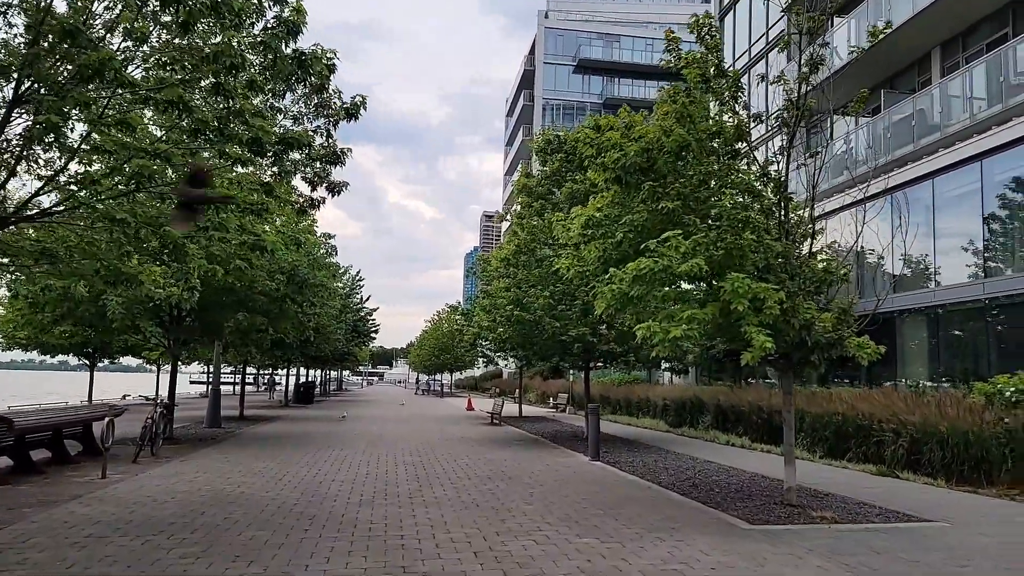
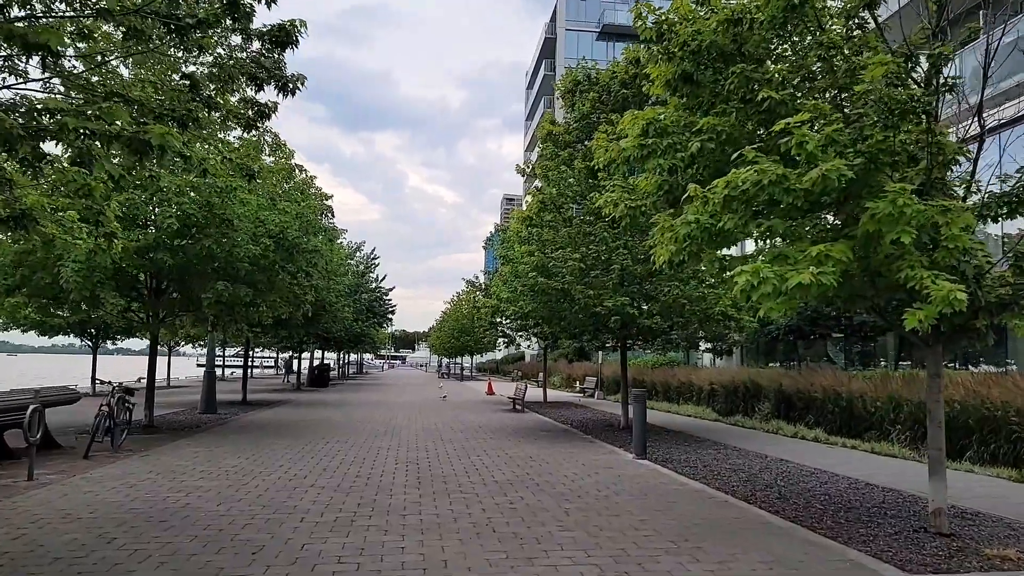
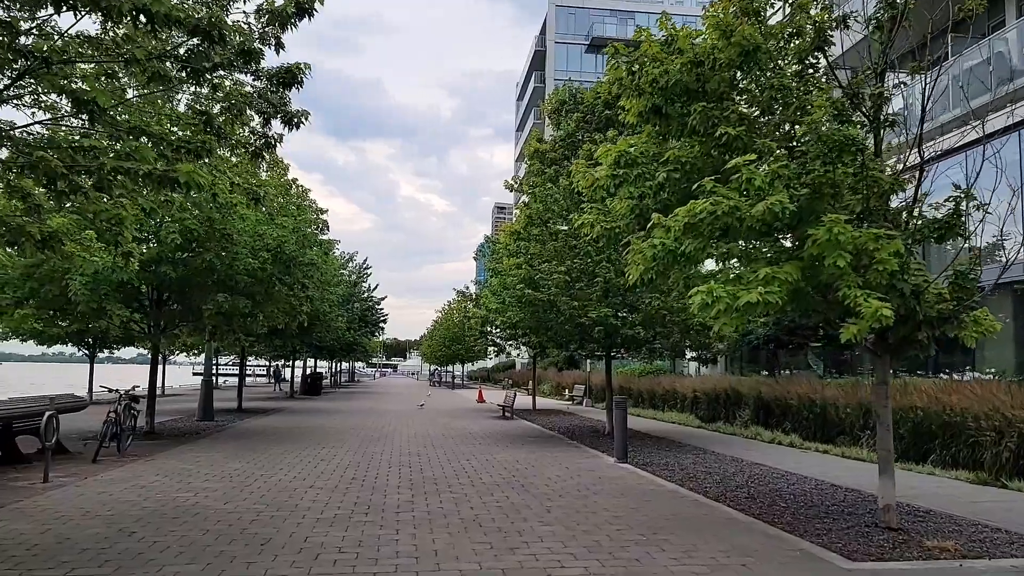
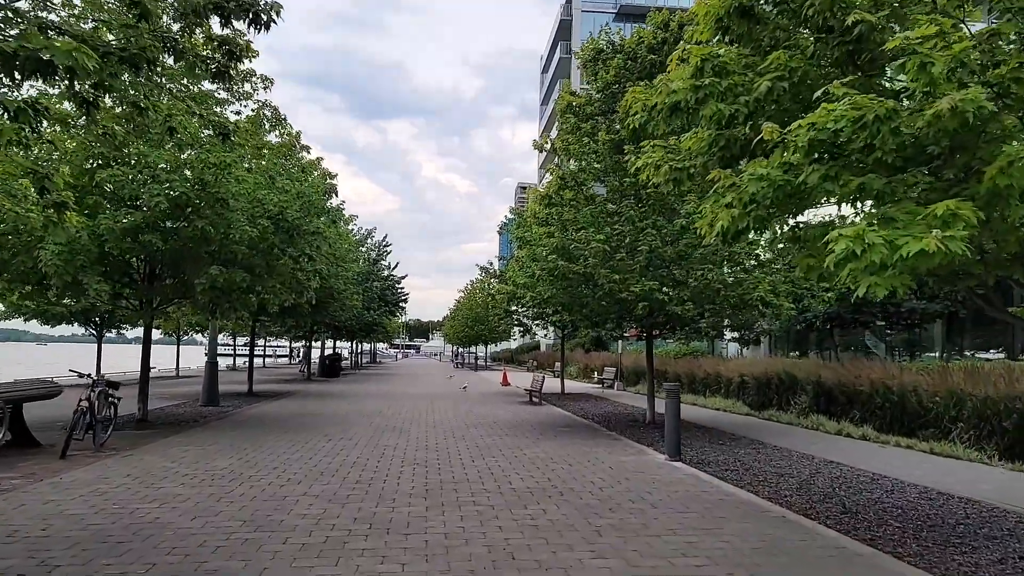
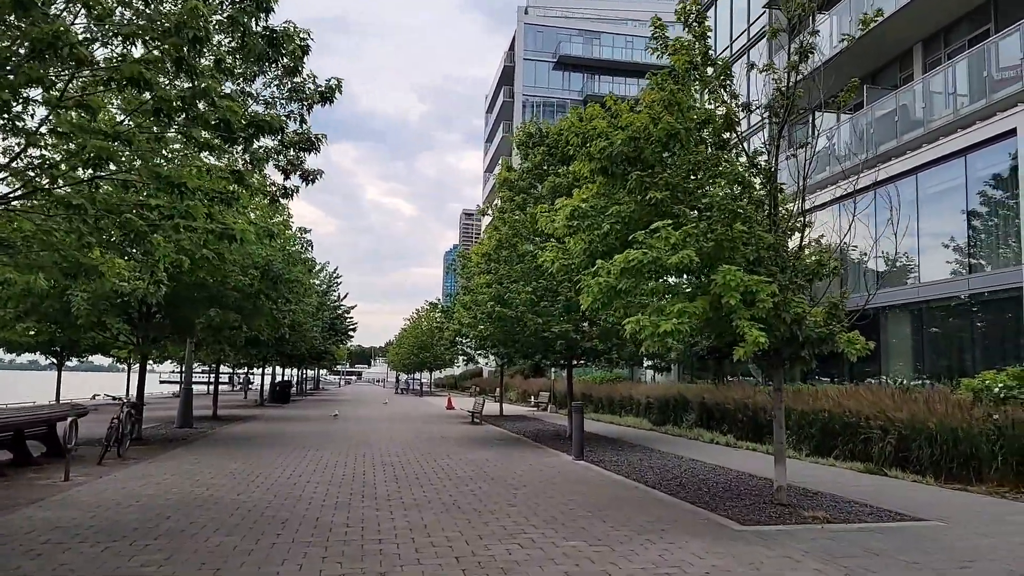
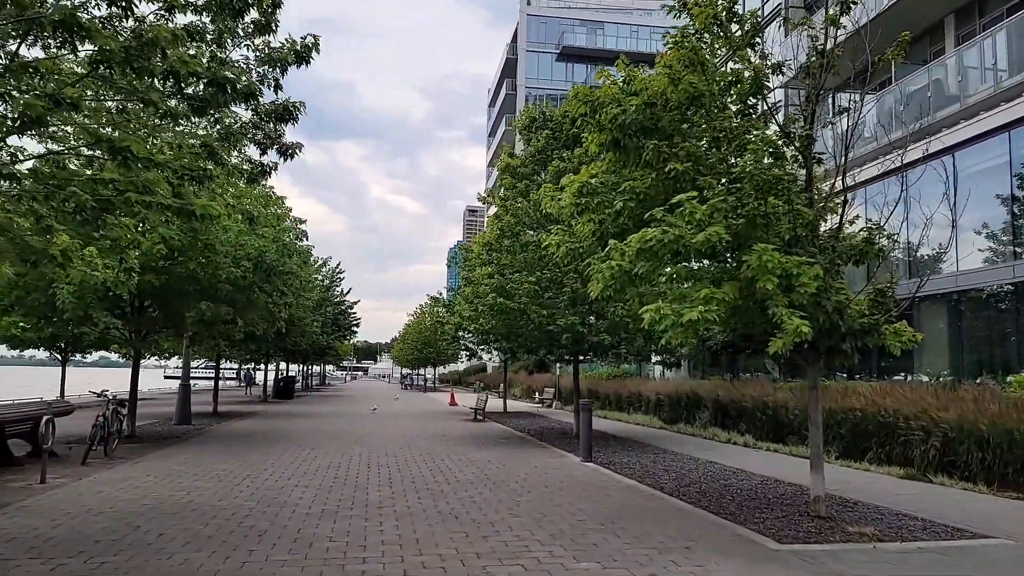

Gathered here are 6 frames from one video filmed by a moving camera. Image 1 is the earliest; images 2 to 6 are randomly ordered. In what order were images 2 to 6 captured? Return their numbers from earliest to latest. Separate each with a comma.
5, 6, 3, 2, 4
